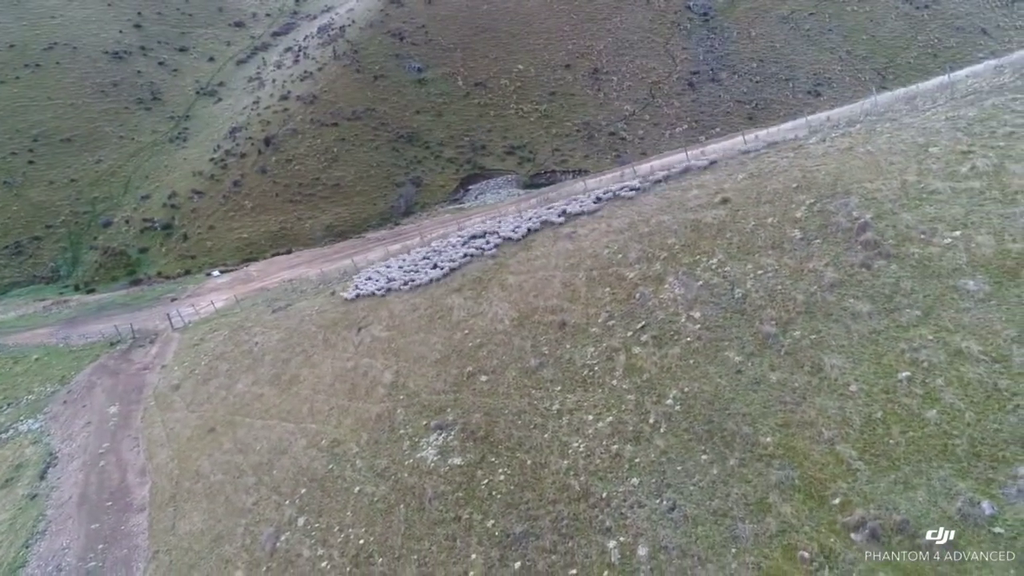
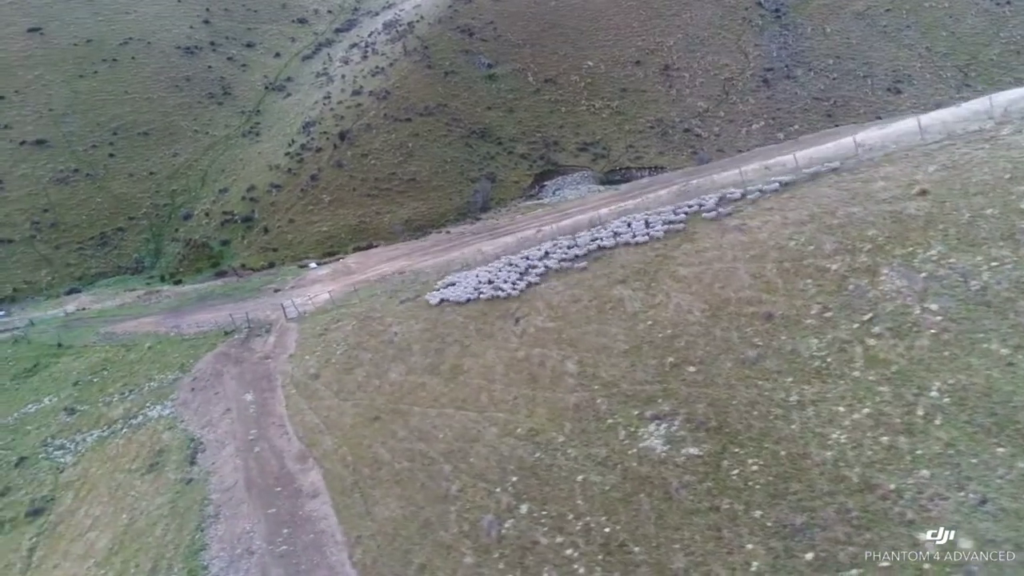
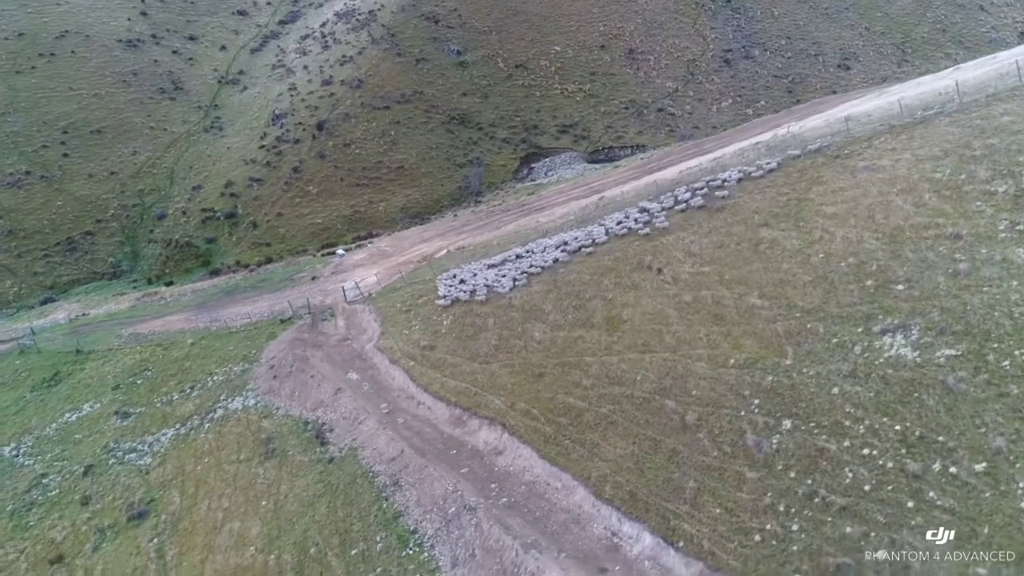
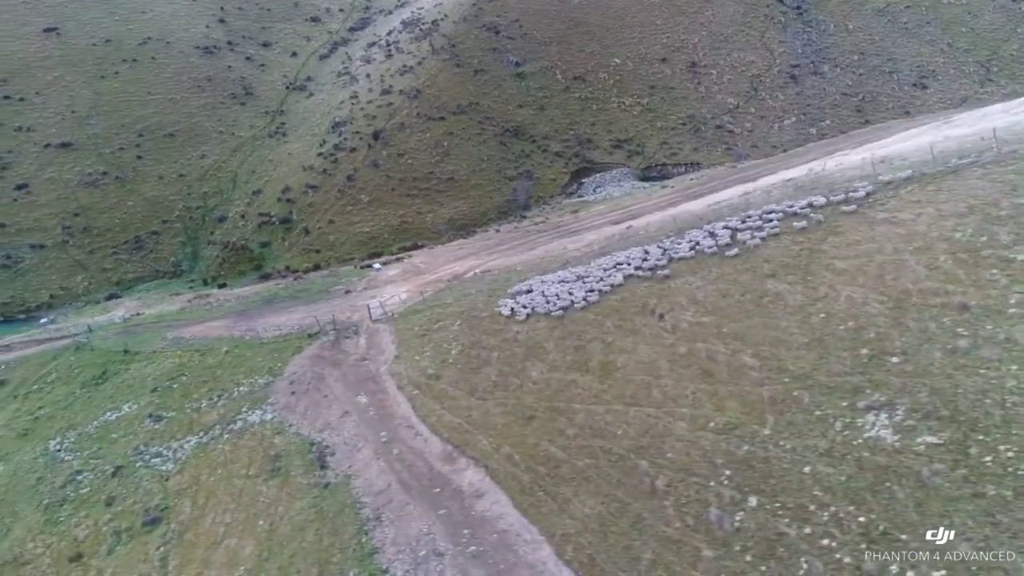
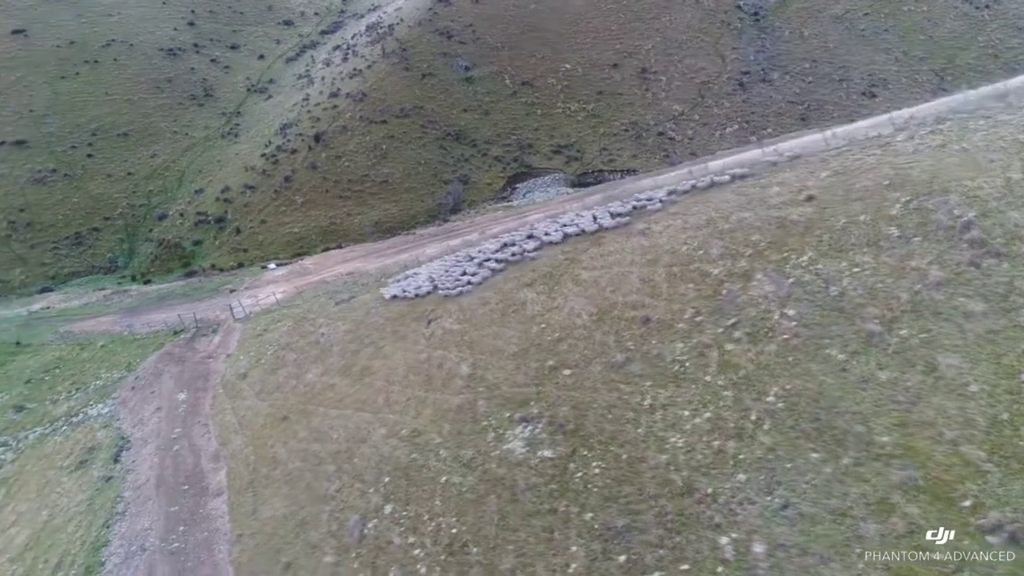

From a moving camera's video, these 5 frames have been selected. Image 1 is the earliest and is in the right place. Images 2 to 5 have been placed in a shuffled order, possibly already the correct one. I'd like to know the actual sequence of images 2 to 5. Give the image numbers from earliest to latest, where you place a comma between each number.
5, 2, 4, 3
